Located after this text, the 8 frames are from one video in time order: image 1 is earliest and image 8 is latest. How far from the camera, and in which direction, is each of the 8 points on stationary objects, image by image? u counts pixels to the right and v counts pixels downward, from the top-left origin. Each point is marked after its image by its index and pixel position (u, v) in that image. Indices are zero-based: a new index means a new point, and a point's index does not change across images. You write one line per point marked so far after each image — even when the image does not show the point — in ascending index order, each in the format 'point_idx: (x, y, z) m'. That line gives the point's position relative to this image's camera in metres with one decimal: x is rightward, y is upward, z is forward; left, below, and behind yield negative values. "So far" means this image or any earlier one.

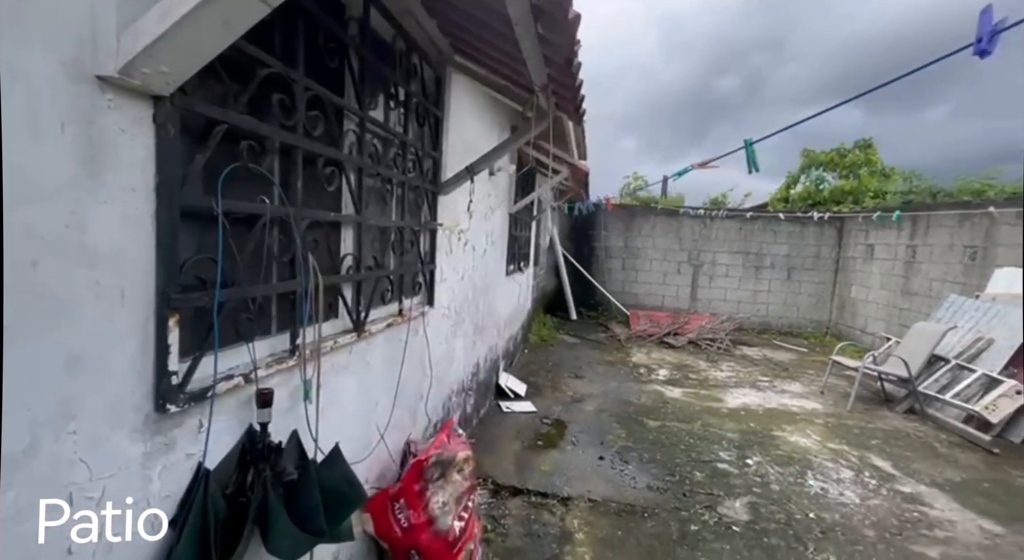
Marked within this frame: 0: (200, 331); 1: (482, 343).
0: (-0.7, -0.1, +1.0) m
1: (-0.3, -0.5, +3.5) m
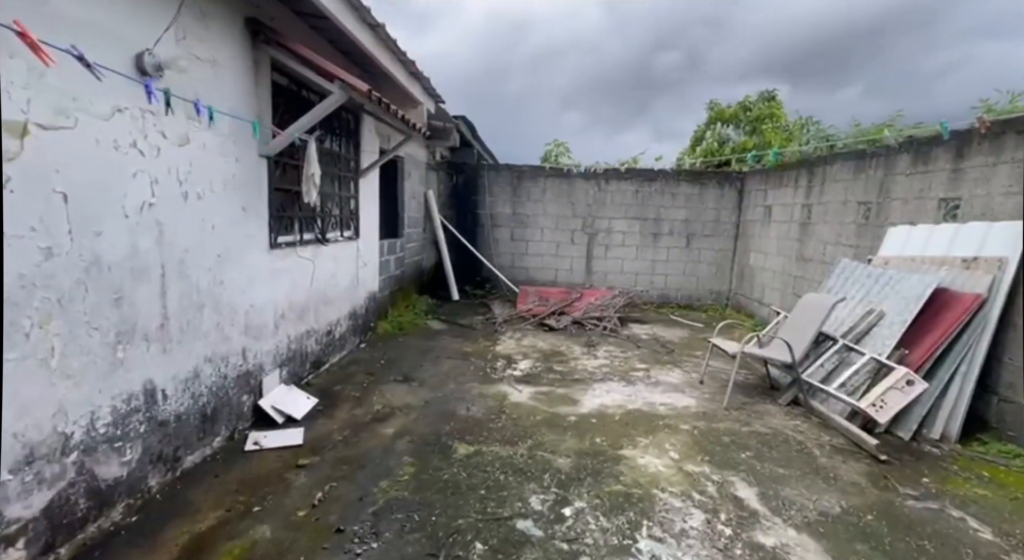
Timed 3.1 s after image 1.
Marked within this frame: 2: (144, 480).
0: (-1.6, -0.1, -0.2) m
1: (-1.6, -0.4, +2.3) m
2: (-1.6, -0.9, +2.1) m
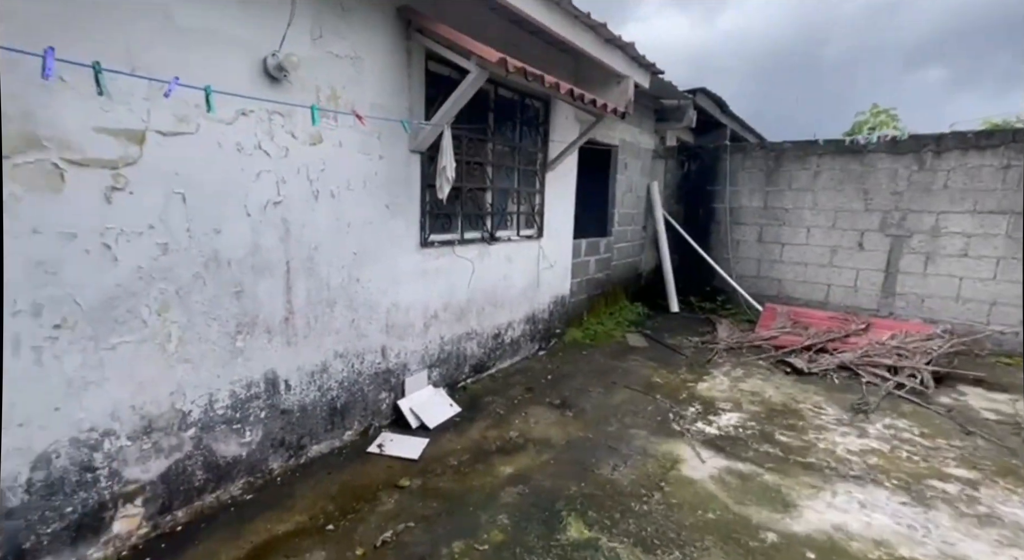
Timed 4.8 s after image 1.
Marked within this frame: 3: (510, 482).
0: (-2.5, -0.1, +0.3) m
1: (-1.0, -0.3, +2.4) m
2: (-1.1, -0.8, +2.3) m
3: (0.0, -0.9, +2.3) m
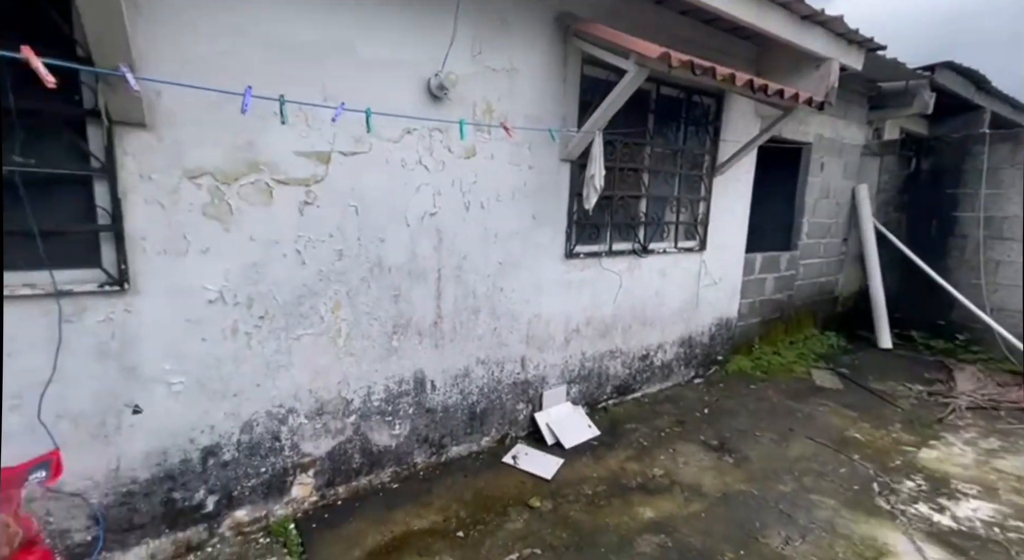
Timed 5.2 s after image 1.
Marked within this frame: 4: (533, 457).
0: (-2.4, 0.0, +1.1) m
1: (-0.3, -0.4, +2.5) m
2: (-0.5, -0.9, +2.5) m
3: (+0.6, -1.0, +2.0) m
4: (+0.2, -0.9, +2.5) m
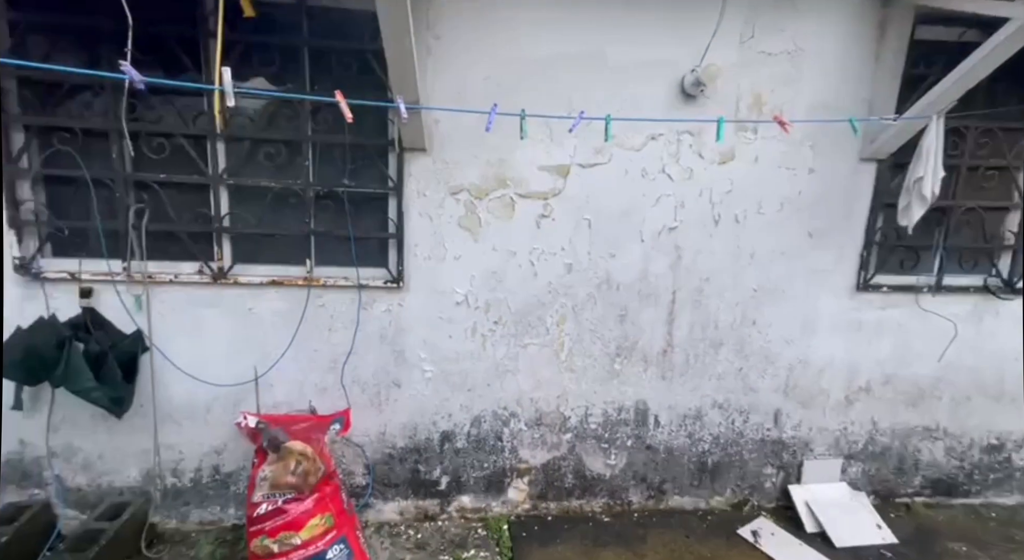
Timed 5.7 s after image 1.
0: (-1.7, +0.1, +2.2) m
1: (+0.7, -0.5, +2.2) m
2: (+0.5, -1.0, +2.2) m
3: (+1.1, -1.1, +1.3) m
4: (+1.1, -1.1, +1.9) m
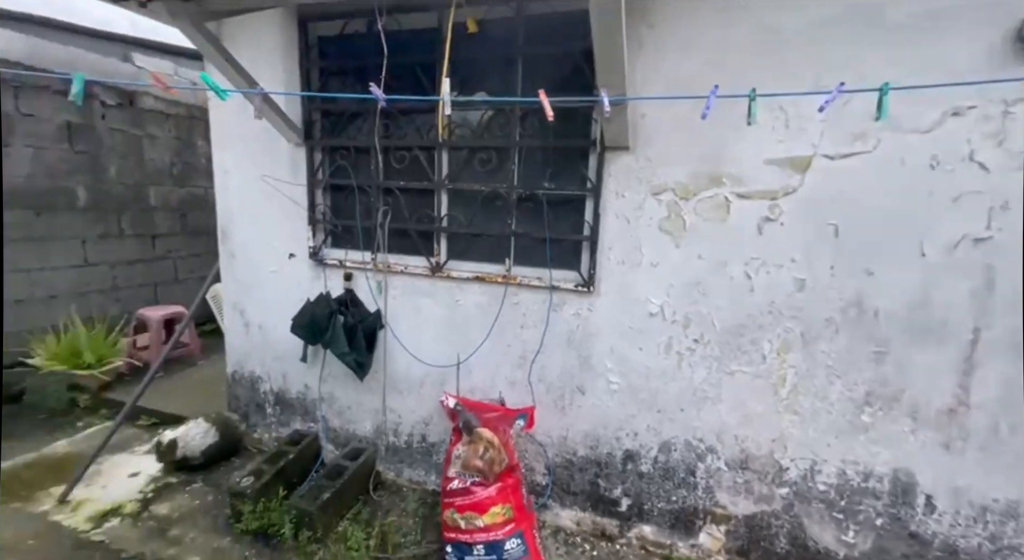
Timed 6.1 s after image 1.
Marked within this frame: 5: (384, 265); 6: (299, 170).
0: (-0.8, +0.2, +2.6) m
1: (+1.4, -0.6, +1.5) m
2: (+1.2, -1.0, +1.7) m
3: (+1.3, -1.3, +0.6) m
4: (+1.6, -1.2, +1.2) m
5: (-0.6, +0.1, +2.5) m
6: (-1.1, +0.6, +2.6) m
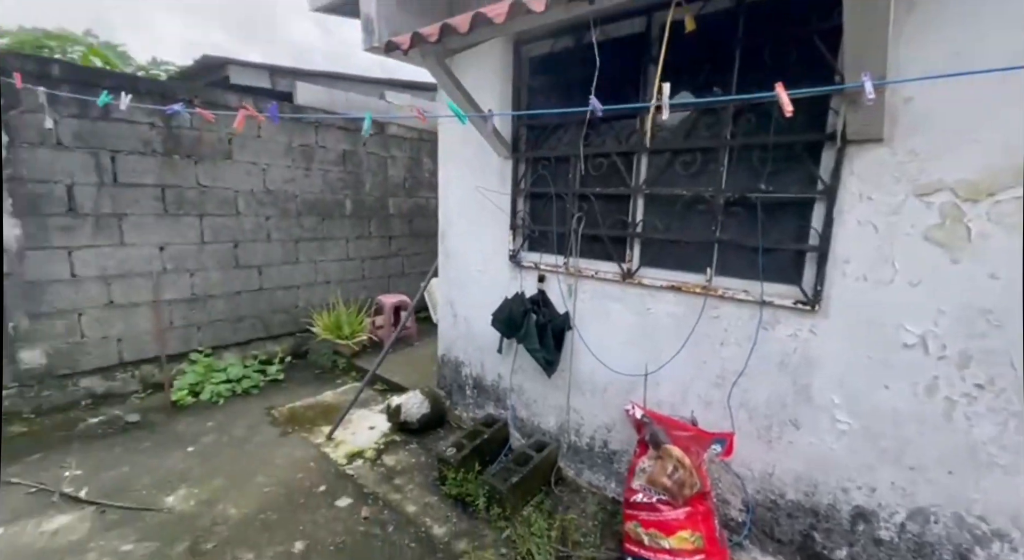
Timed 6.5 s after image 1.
0: (+0.2, +0.2, +2.7) m
1: (+1.8, -0.7, +0.9) m
2: (+1.7, -1.1, +1.1) m
3: (+1.4, -1.3, 0.0) m
4: (+1.8, -1.3, +0.5) m
5: (+0.3, +0.1, +2.6) m
6: (0.0, +0.6, +2.8) m
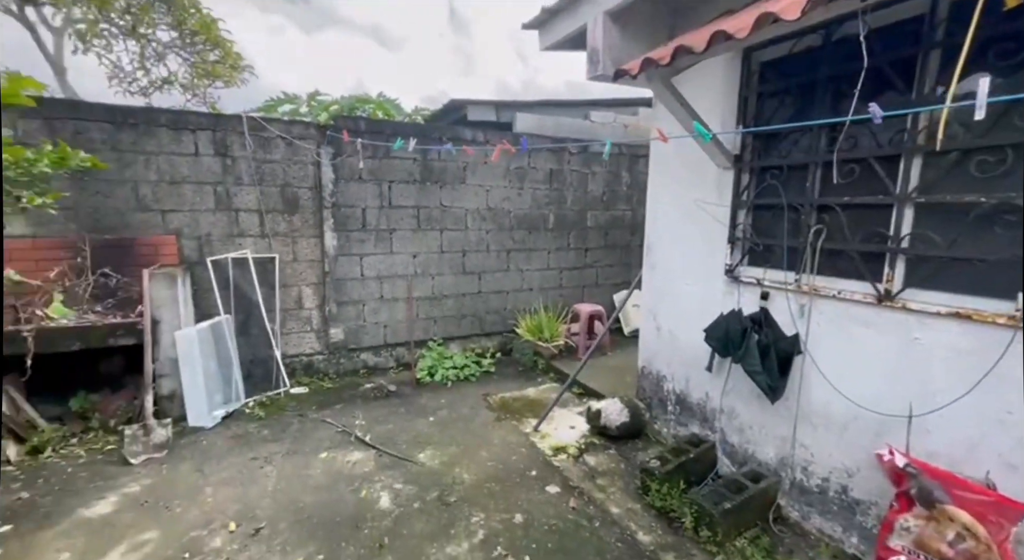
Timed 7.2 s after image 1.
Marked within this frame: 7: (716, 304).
0: (+1.3, +0.1, +2.4) m
1: (+2.0, -0.8, +0.2) m
2: (+2.0, -1.3, +0.4) m
3: (+1.2, -1.4, -0.5) m
4: (+1.9, -1.4, -0.2) m
5: (+1.3, 0.0, +2.3) m
6: (+1.1, +0.5, +2.6) m
7: (+1.1, -0.1, +2.7) m
